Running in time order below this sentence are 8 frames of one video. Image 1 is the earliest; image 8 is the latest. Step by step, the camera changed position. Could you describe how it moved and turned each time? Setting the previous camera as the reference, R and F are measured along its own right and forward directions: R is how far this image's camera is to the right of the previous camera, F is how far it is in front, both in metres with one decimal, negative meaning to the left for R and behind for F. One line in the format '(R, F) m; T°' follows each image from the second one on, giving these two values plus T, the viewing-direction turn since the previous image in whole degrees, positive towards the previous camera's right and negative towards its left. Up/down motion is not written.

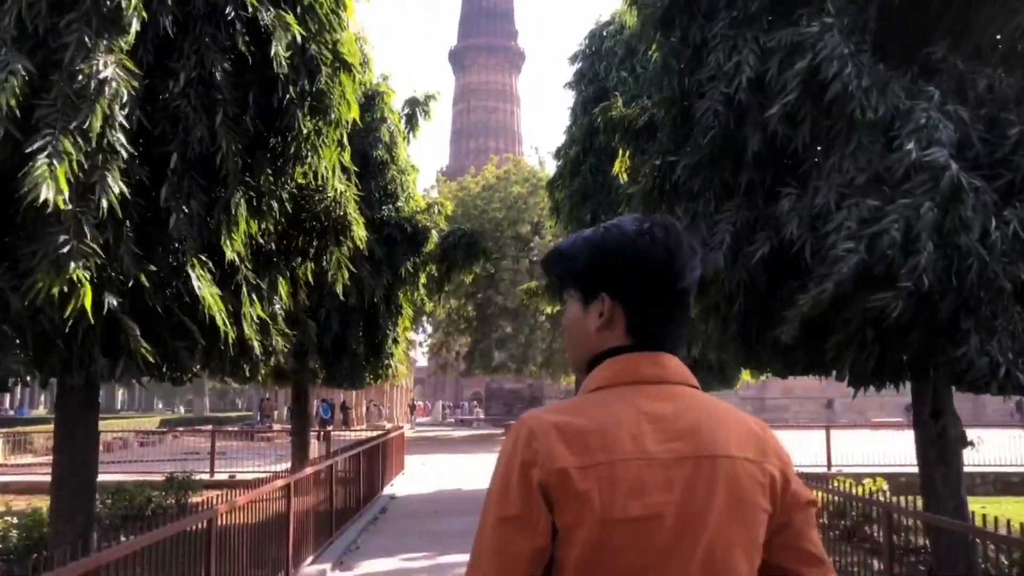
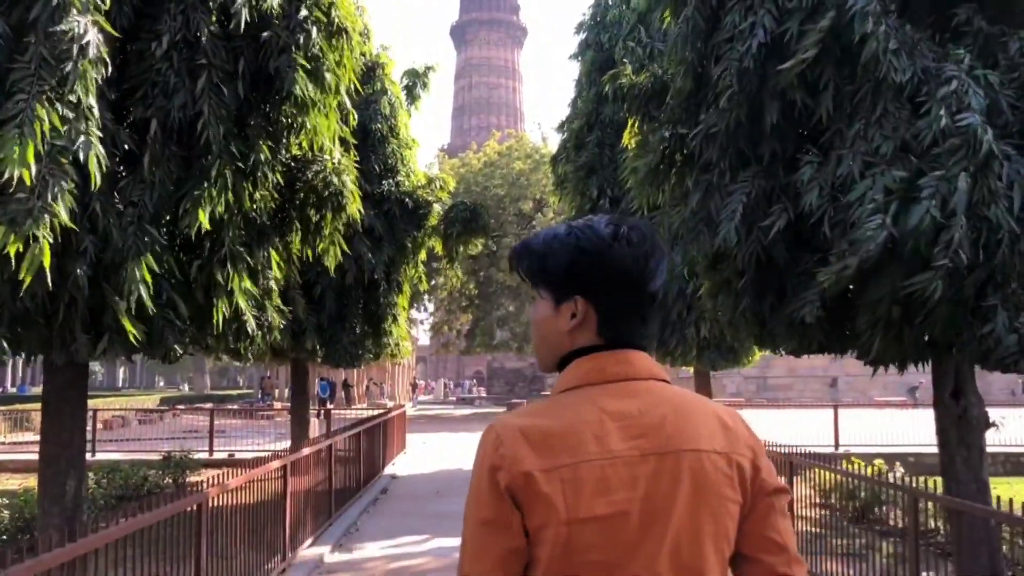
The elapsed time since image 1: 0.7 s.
(0.0, +0.3) m; 0°
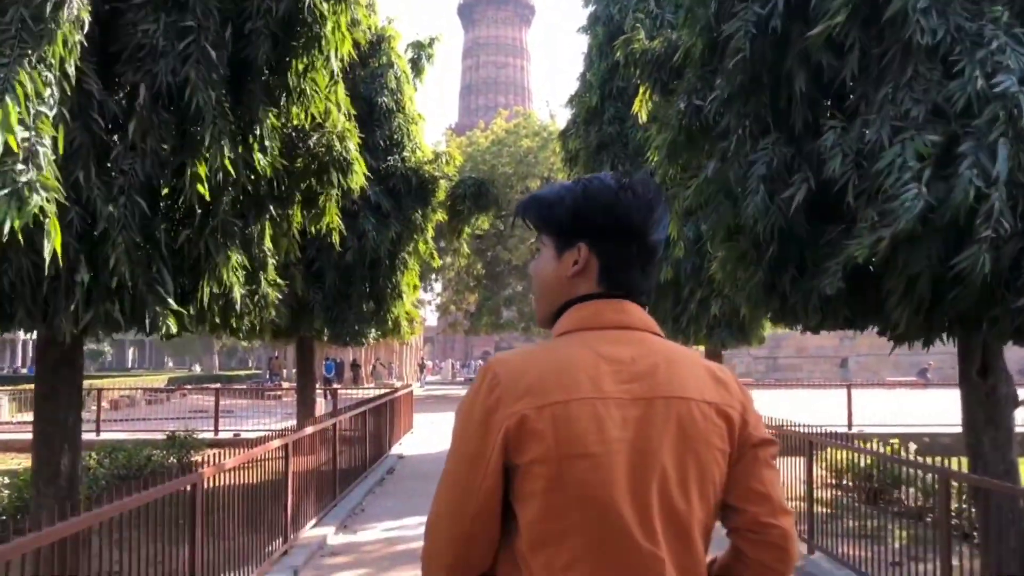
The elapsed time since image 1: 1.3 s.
(0.0, +0.2) m; 0°
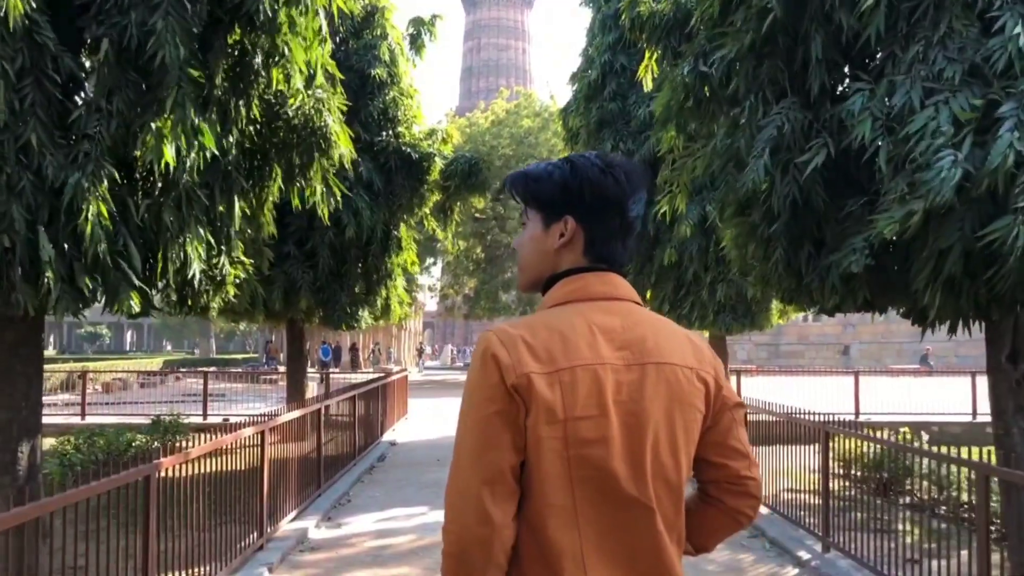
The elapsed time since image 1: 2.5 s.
(0.0, +0.4) m; 0°
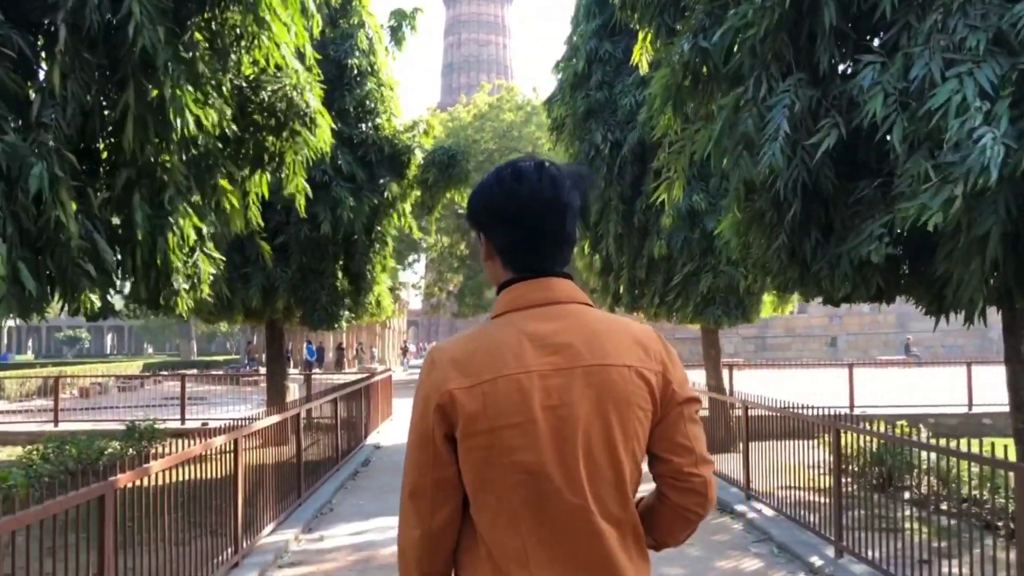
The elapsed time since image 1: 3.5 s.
(0.0, +0.3) m; +1°
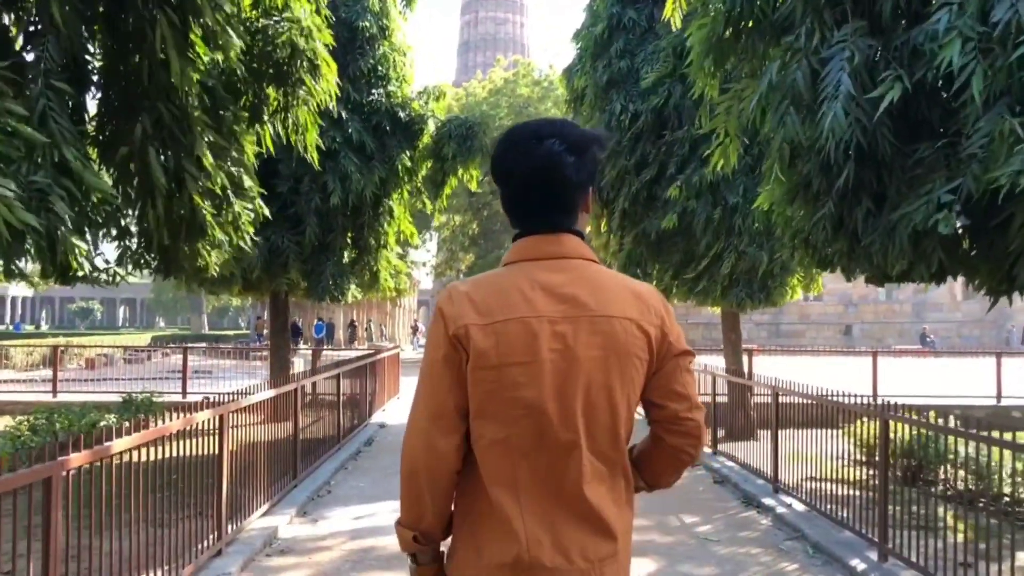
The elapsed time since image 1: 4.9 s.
(0.0, +0.5) m; -1°
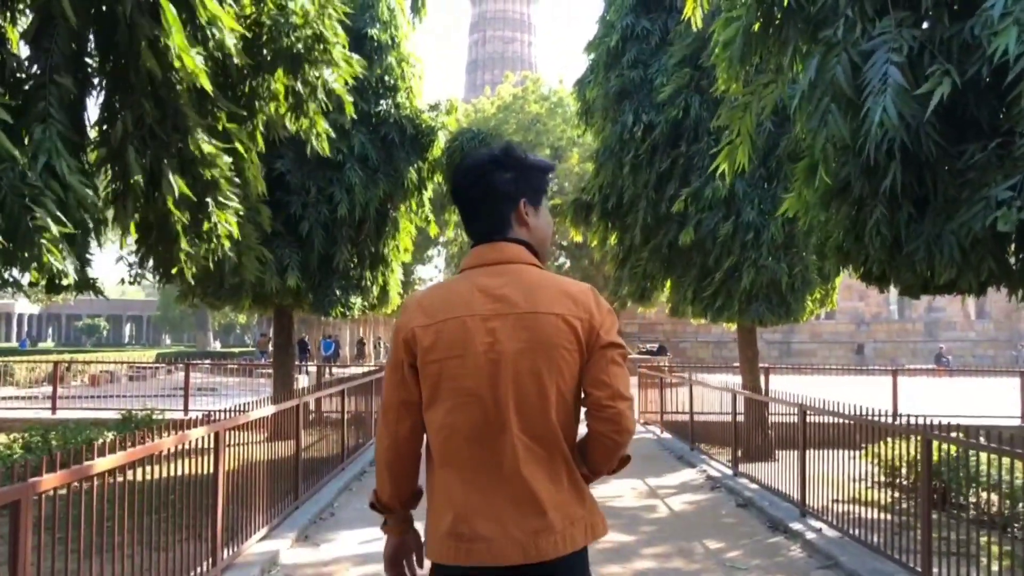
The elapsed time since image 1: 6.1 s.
(0.0, +0.3) m; 0°
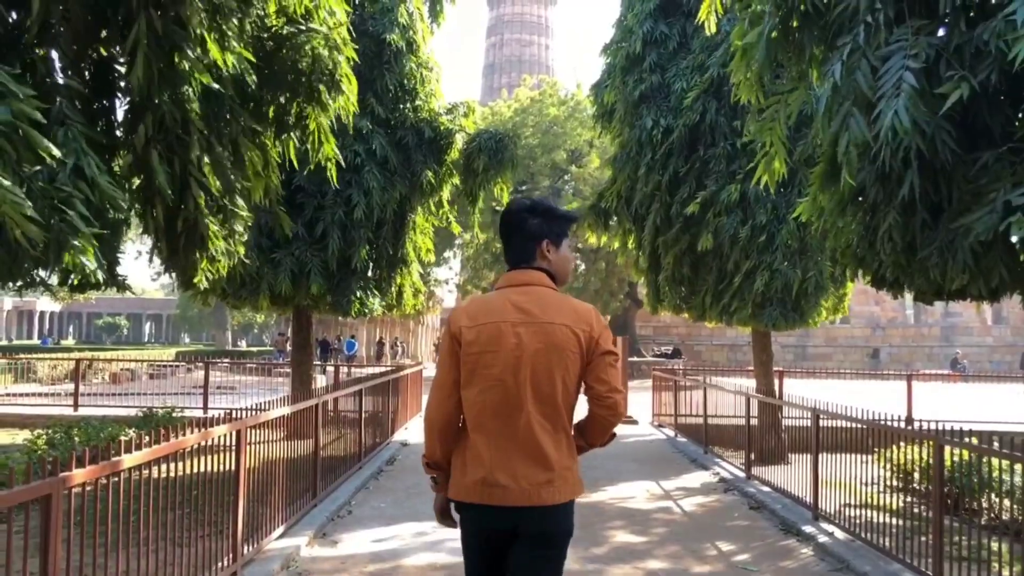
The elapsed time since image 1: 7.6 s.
(0.0, -0.1) m; -1°
